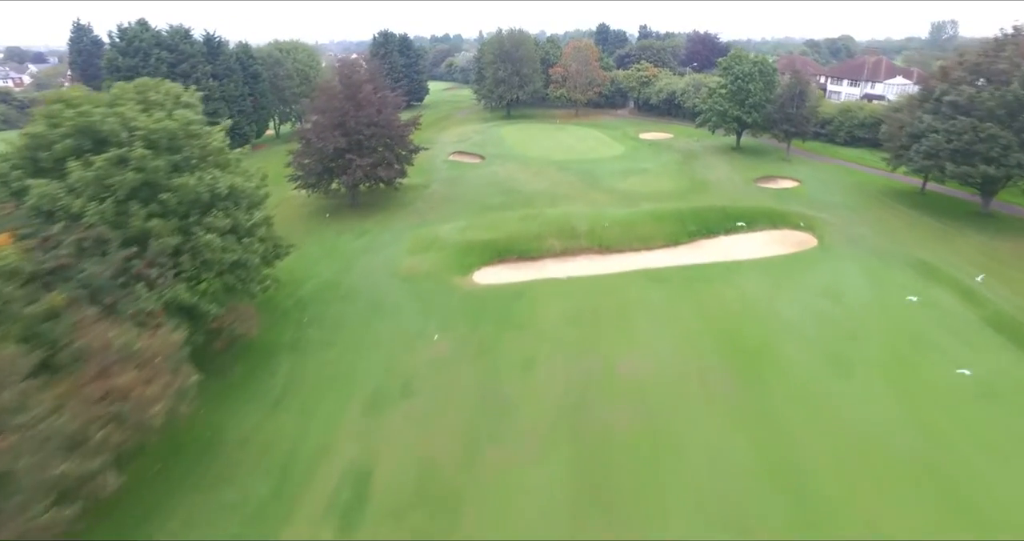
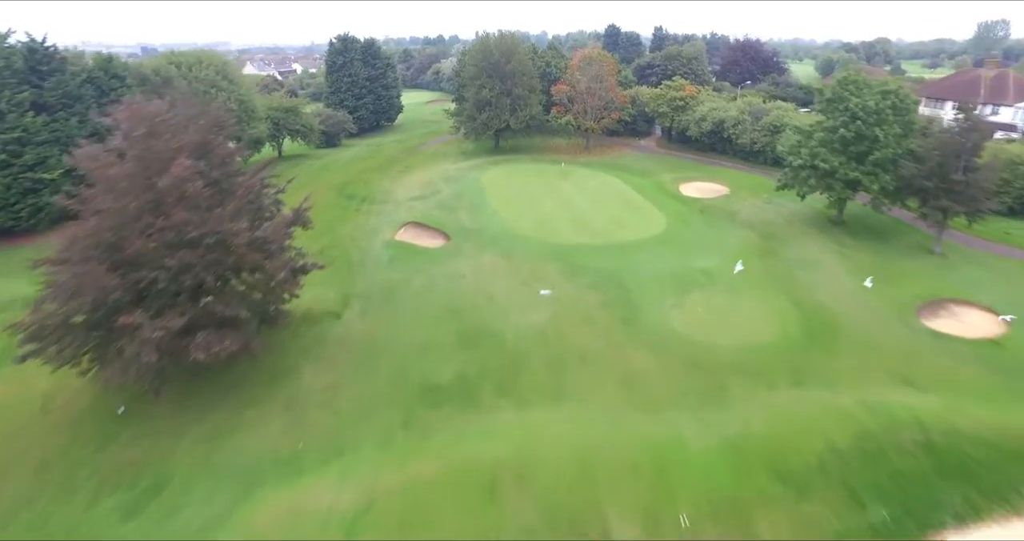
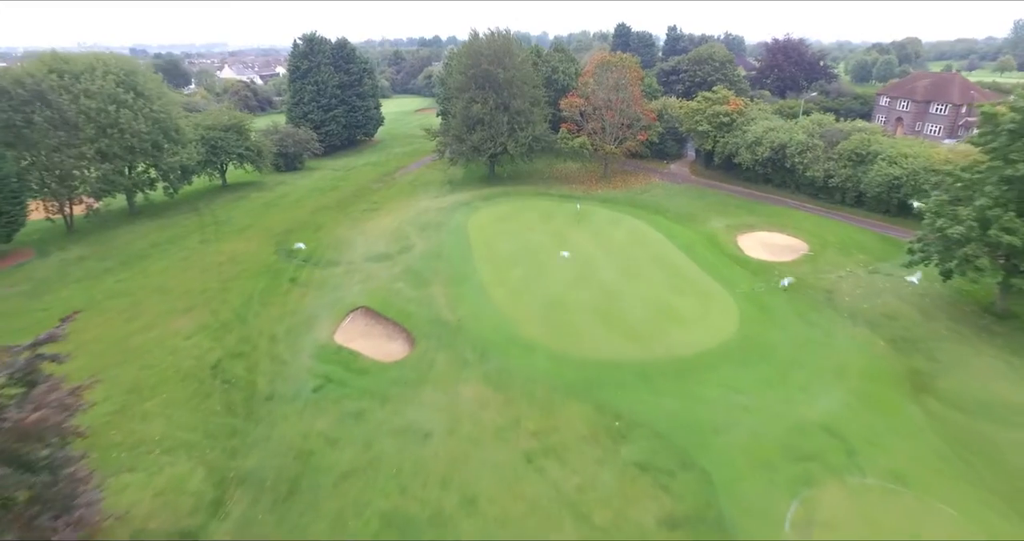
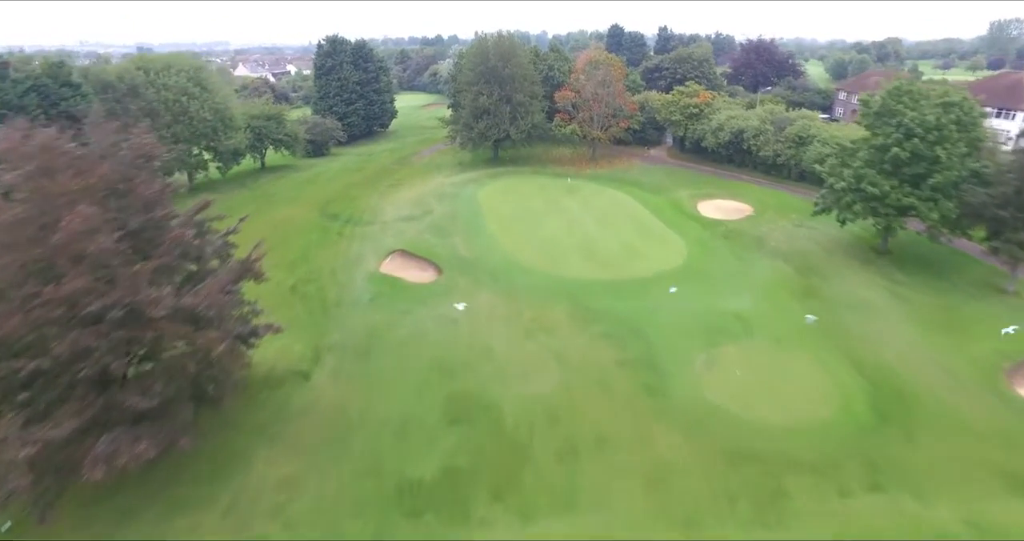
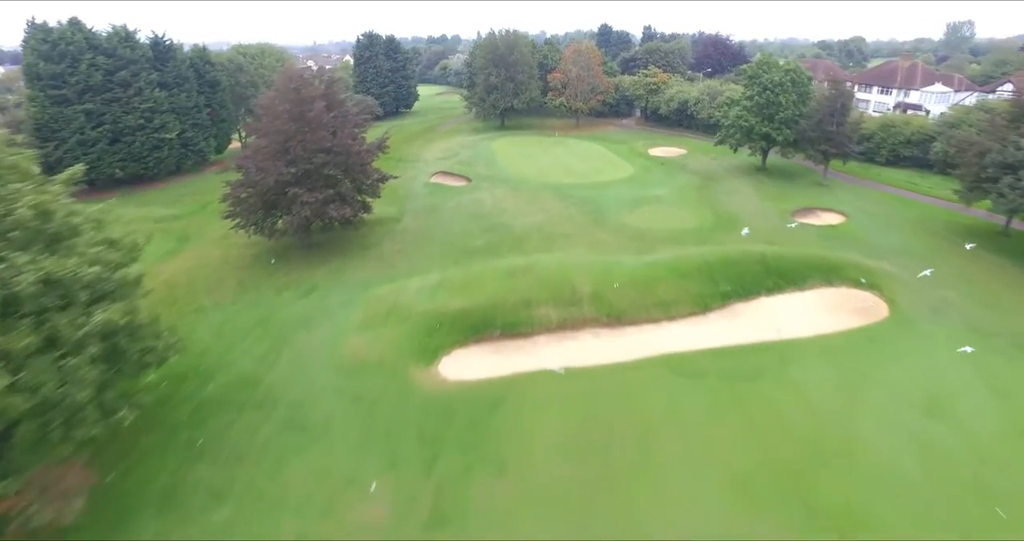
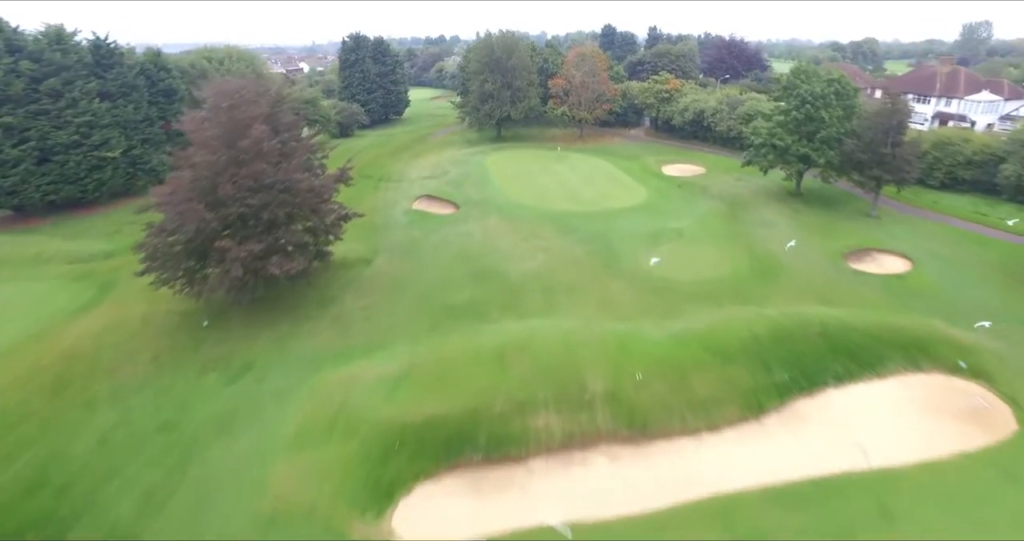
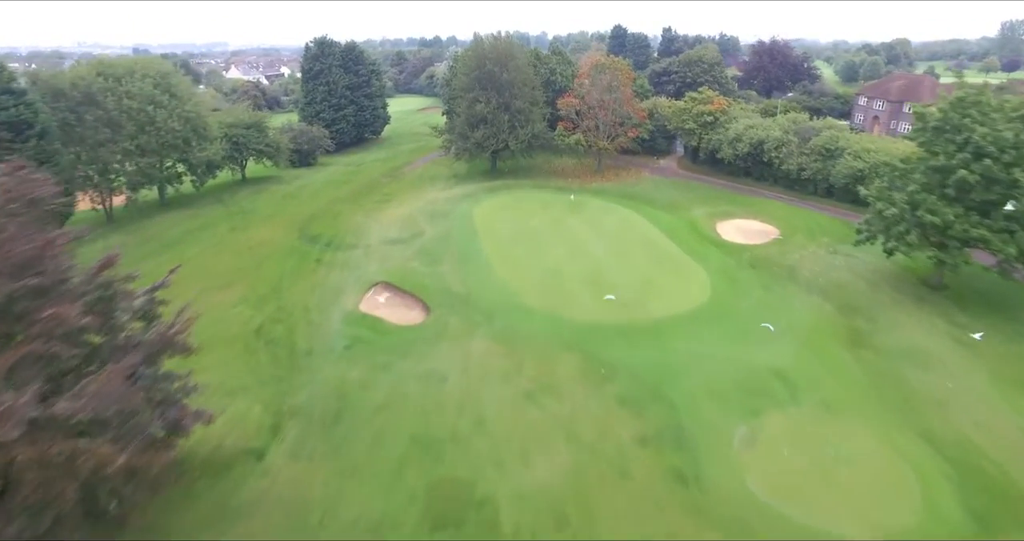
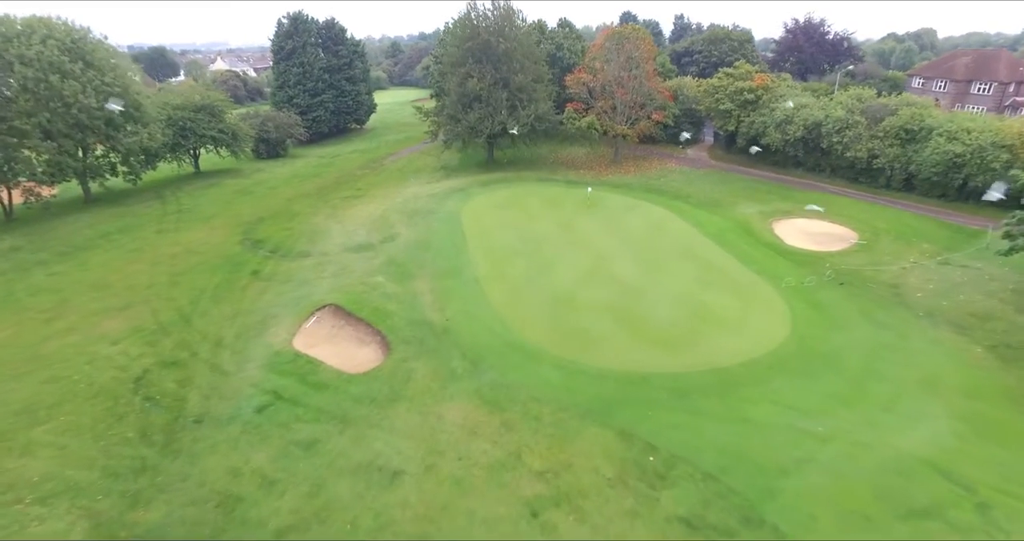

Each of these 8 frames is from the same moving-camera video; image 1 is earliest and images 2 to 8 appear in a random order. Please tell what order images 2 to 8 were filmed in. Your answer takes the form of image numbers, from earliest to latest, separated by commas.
5, 6, 2, 4, 7, 3, 8
